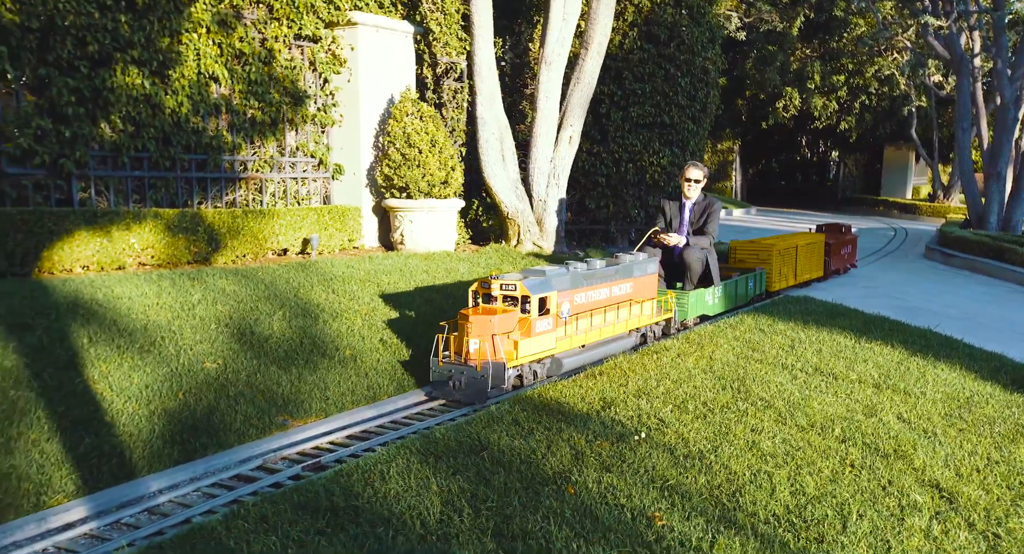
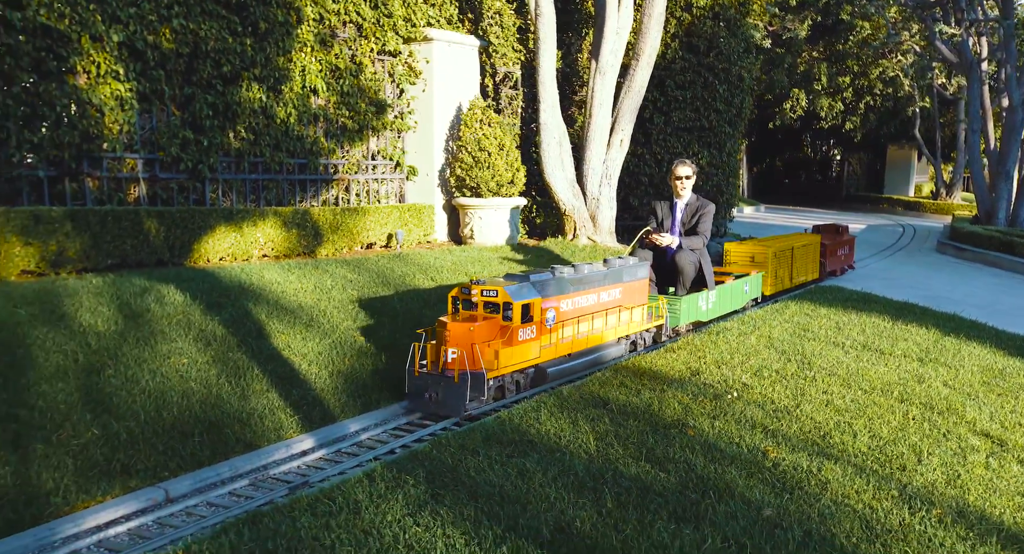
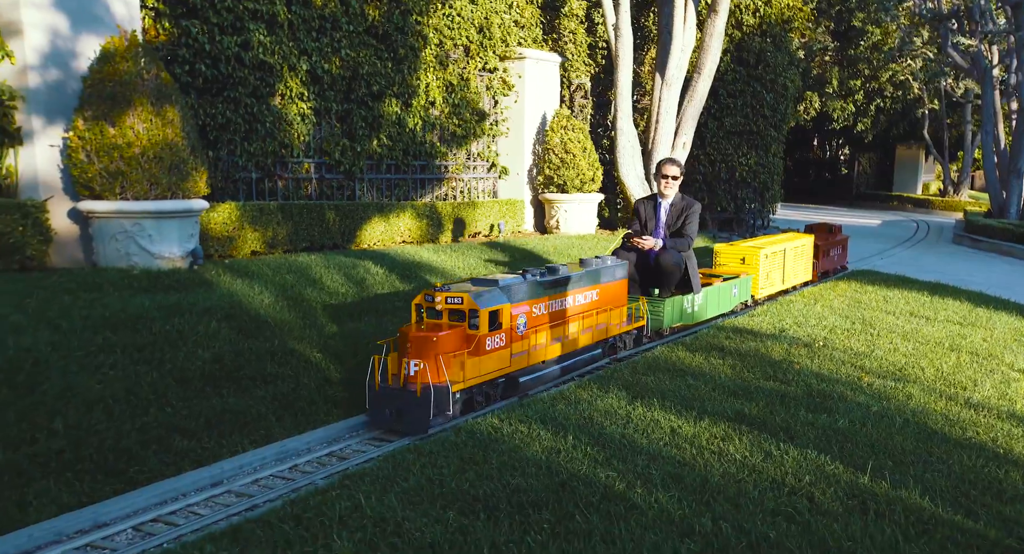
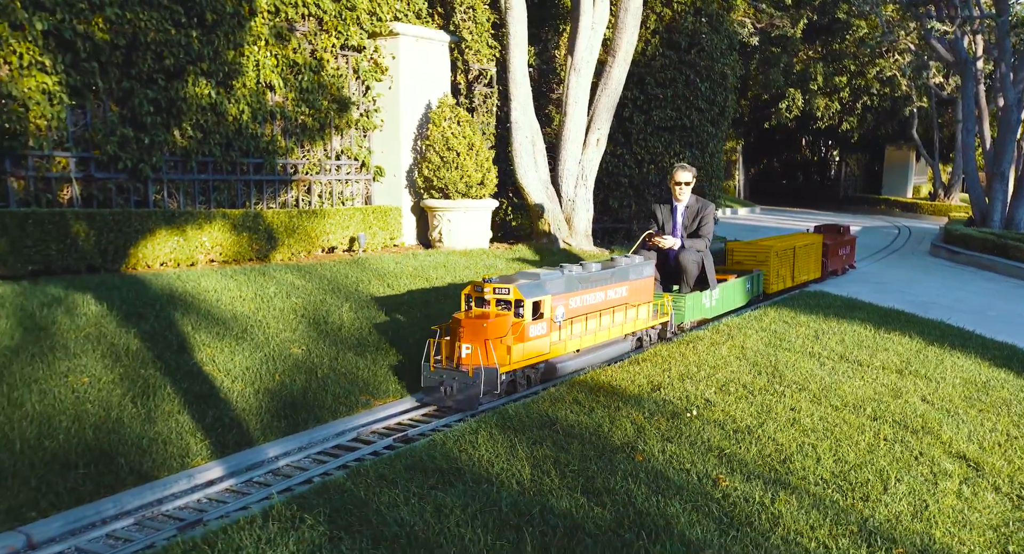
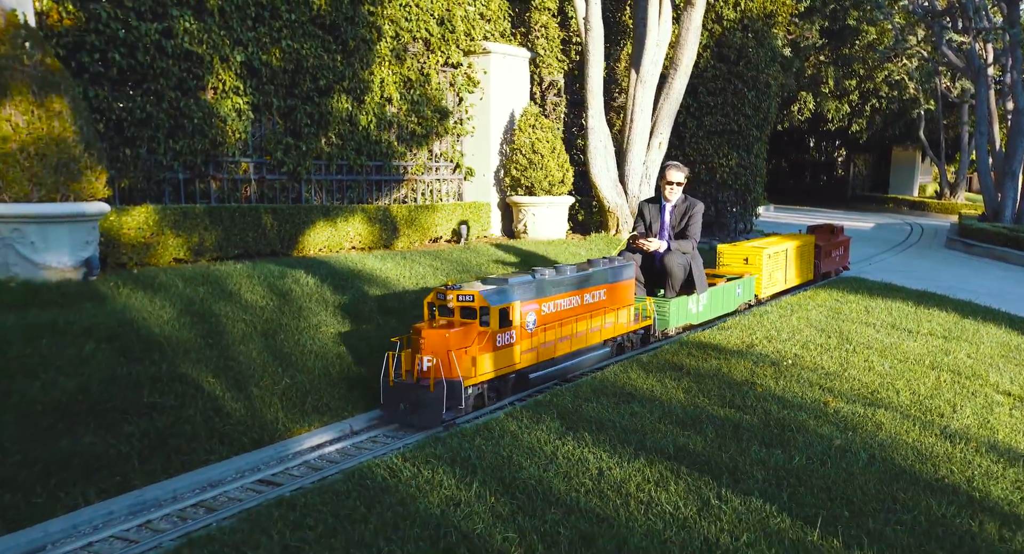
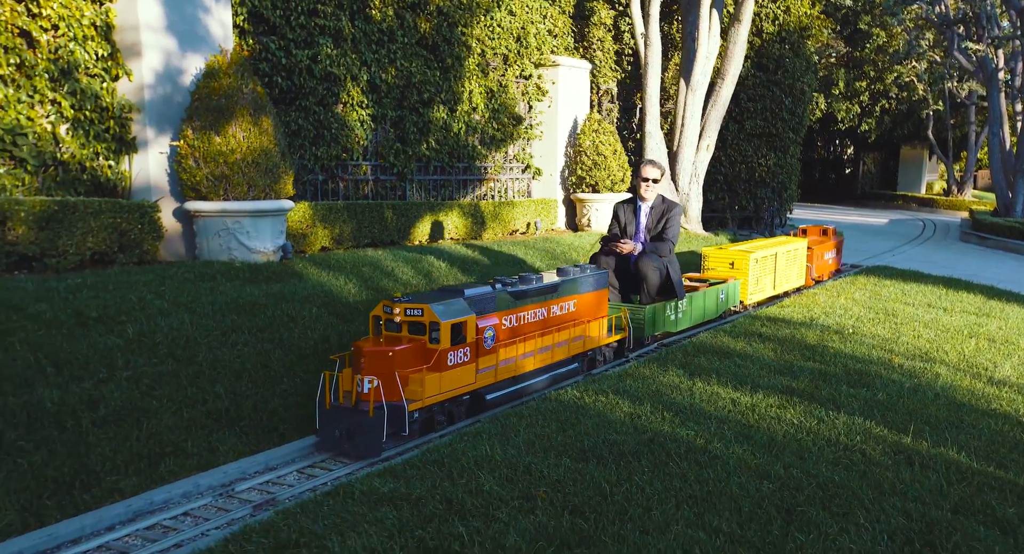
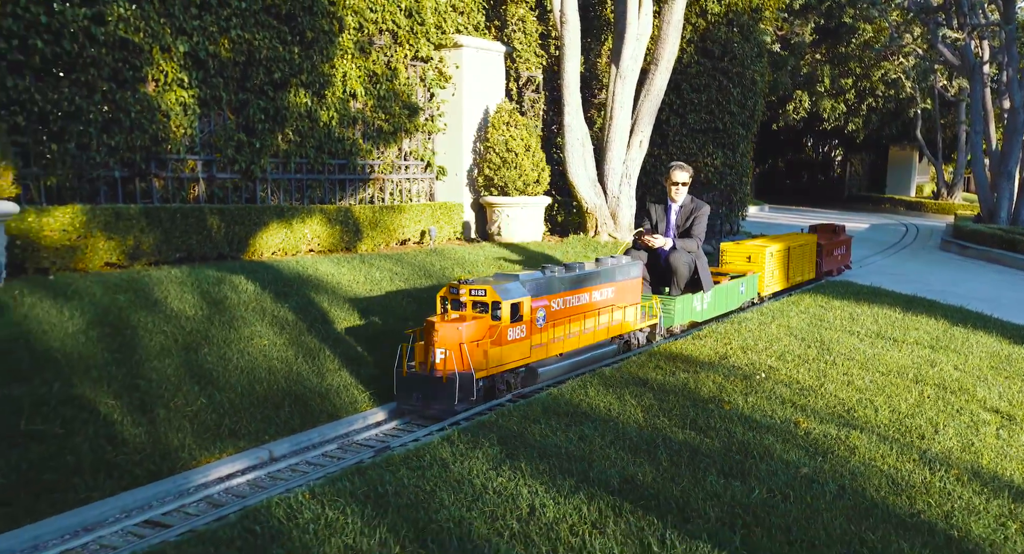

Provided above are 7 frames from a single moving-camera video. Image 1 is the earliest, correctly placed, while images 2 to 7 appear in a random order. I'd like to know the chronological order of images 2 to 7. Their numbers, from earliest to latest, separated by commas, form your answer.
4, 2, 7, 5, 3, 6
